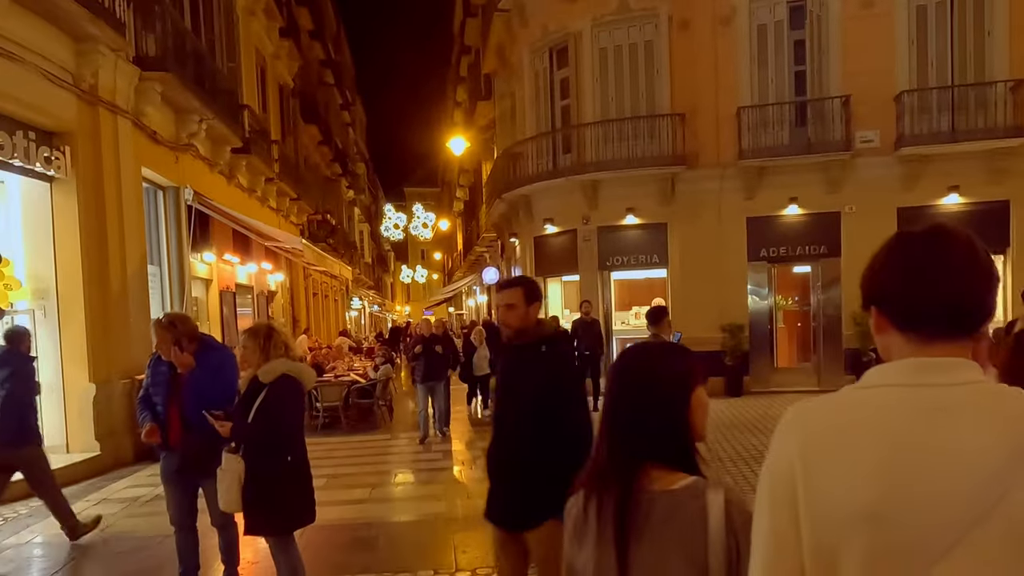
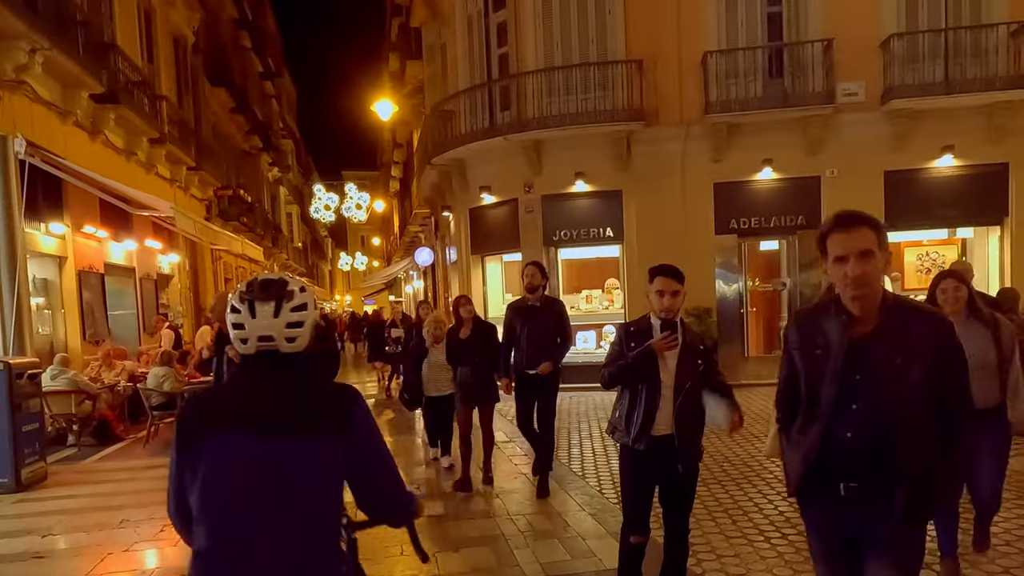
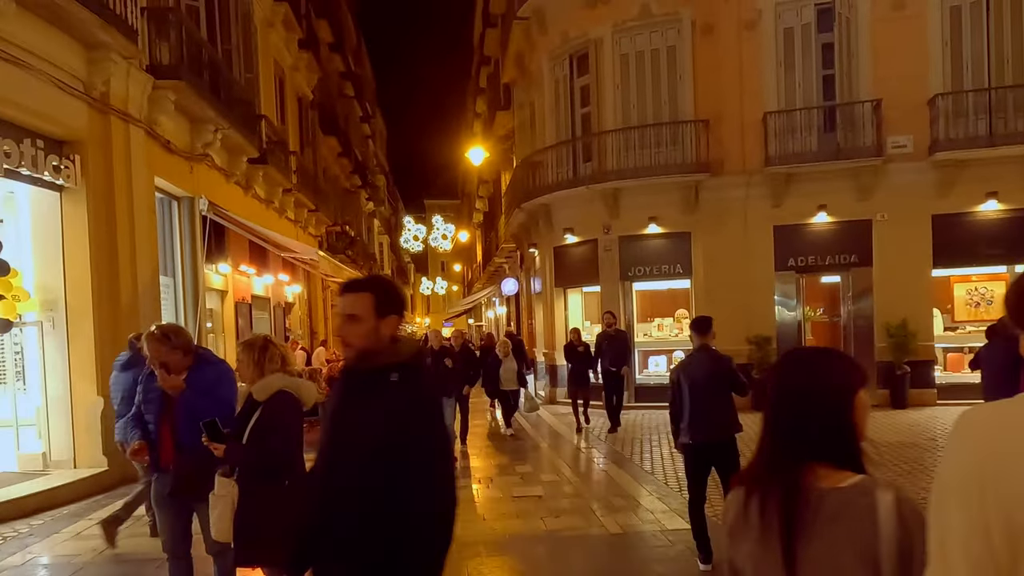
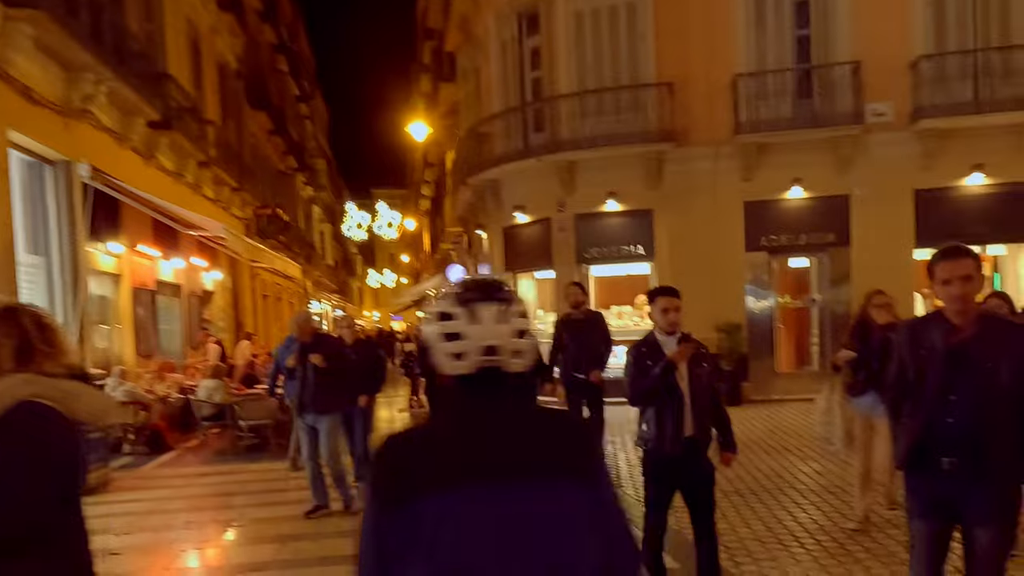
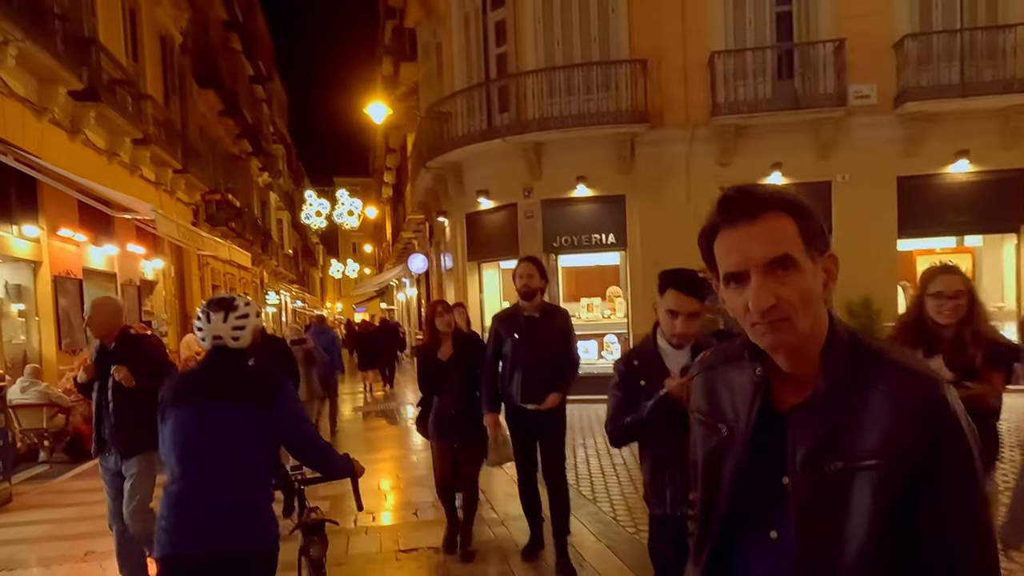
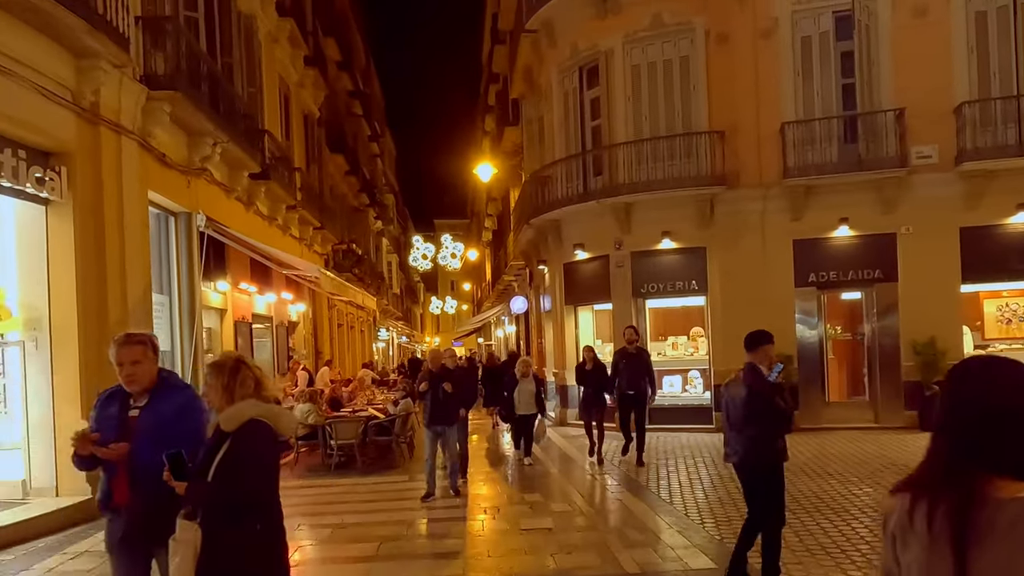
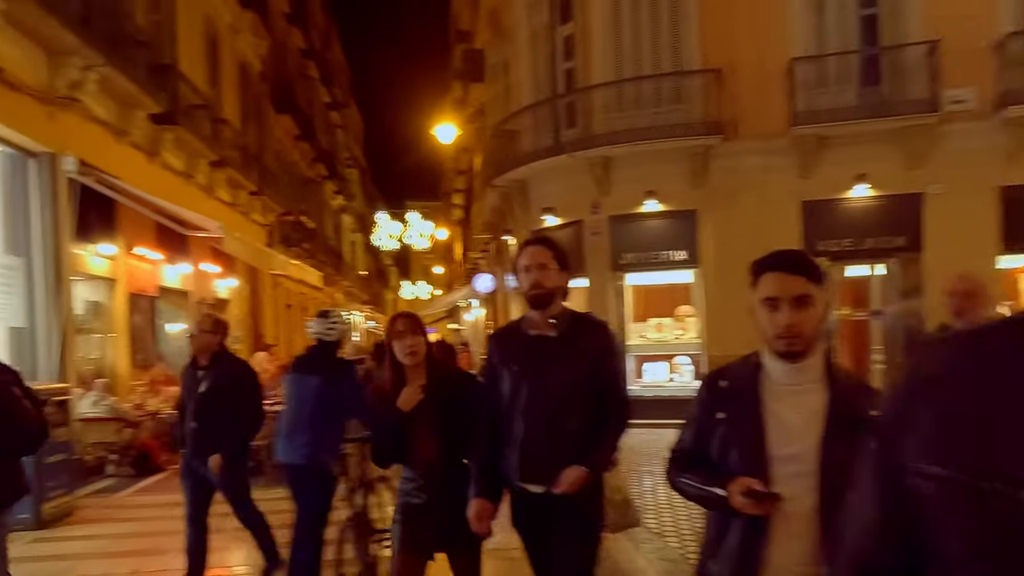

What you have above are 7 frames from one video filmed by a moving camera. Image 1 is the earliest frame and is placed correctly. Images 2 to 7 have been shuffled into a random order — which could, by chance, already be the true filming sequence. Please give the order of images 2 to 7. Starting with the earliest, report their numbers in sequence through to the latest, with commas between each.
3, 6, 4, 2, 5, 7
